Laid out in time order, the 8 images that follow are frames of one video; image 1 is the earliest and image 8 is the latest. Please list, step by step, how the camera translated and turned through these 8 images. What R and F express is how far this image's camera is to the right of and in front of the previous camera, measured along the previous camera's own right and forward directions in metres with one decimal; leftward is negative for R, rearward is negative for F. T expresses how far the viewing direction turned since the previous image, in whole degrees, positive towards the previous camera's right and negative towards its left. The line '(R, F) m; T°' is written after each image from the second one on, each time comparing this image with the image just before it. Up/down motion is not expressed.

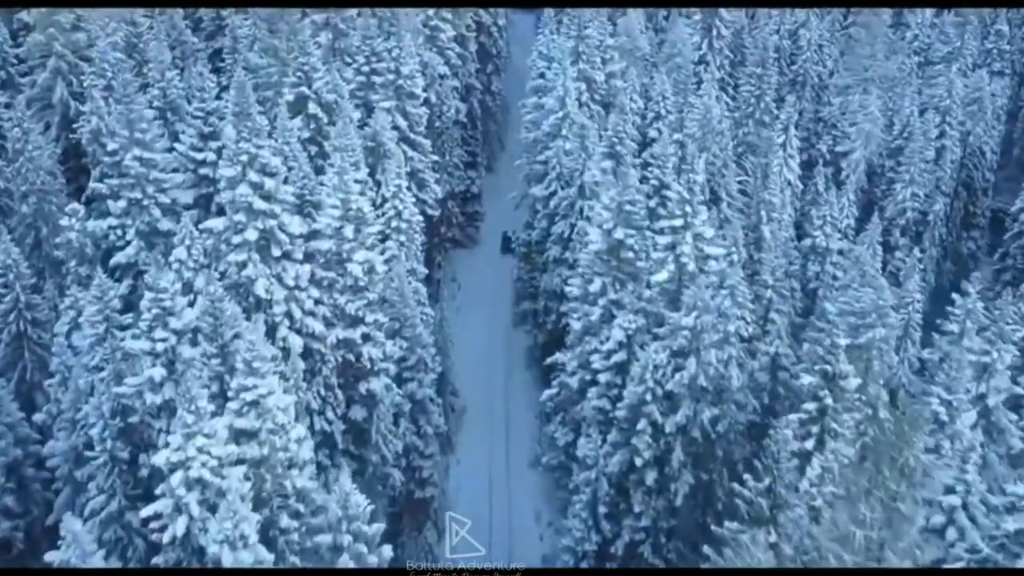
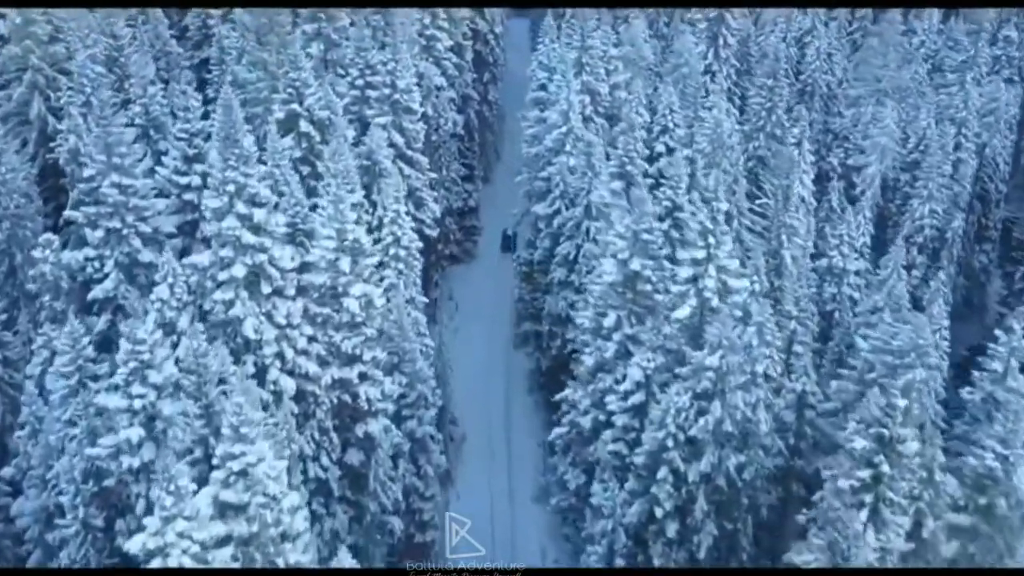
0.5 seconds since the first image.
(-0.6, +2.5) m; +1°
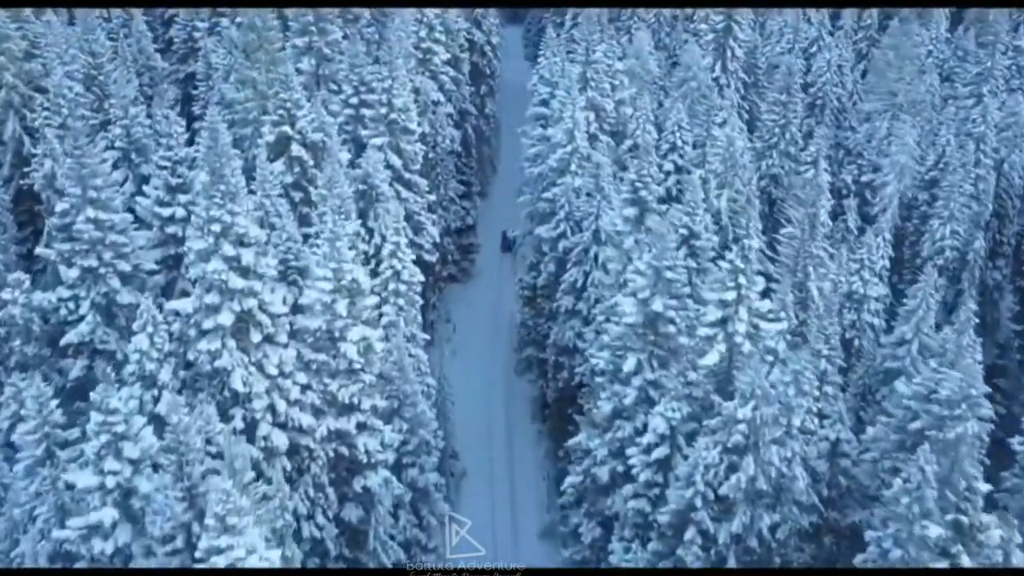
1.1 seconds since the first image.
(-0.7, +2.6) m; +1°
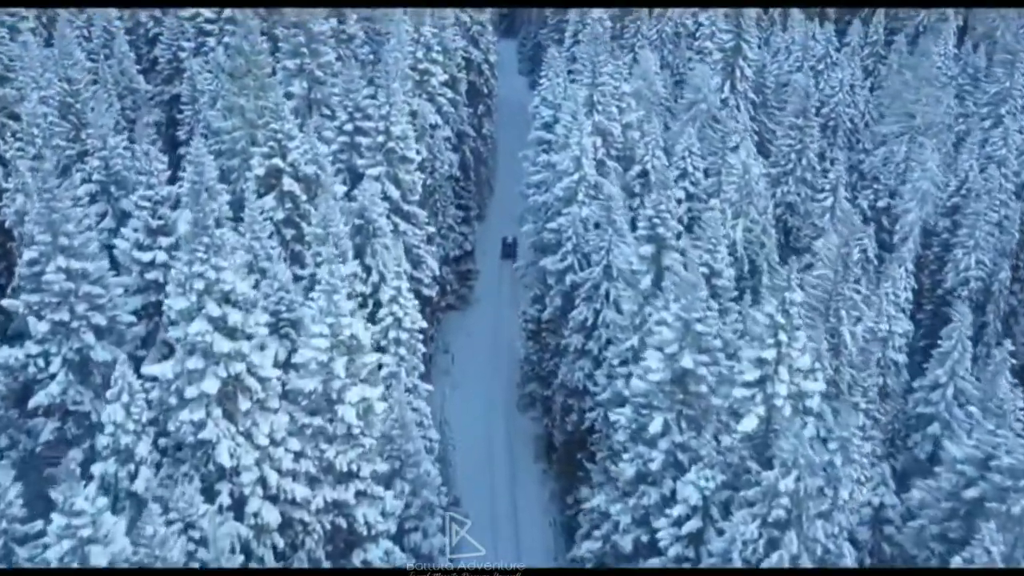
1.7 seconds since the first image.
(-0.7, +2.7) m; +1°
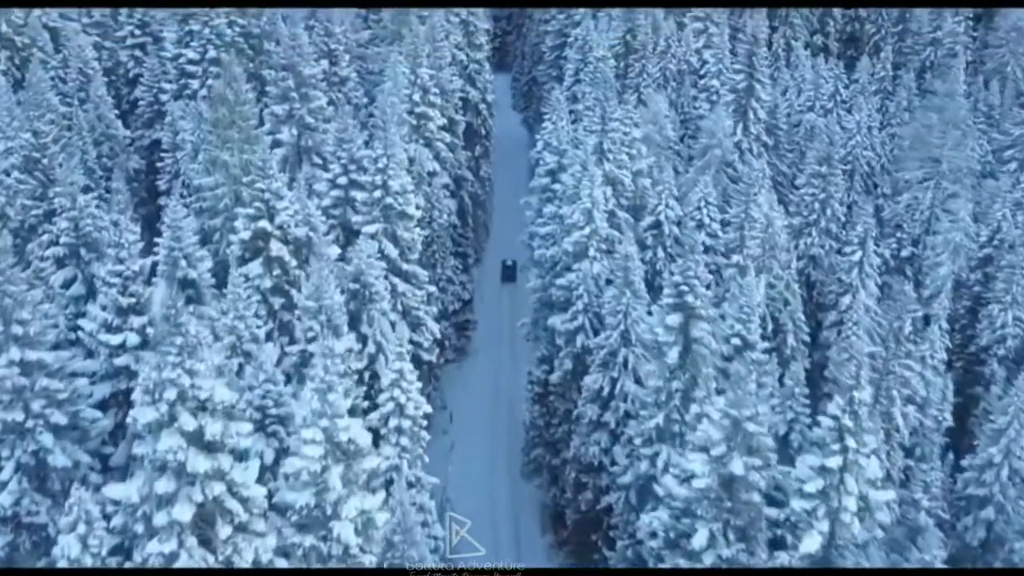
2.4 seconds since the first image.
(-0.9, +3.5) m; +1°
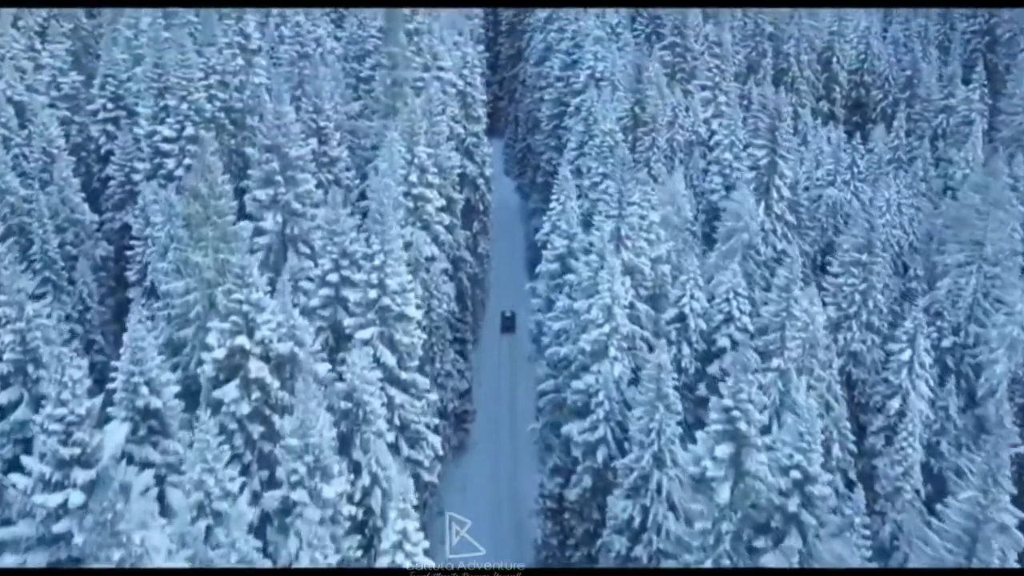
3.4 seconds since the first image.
(-1.1, +4.8) m; +1°
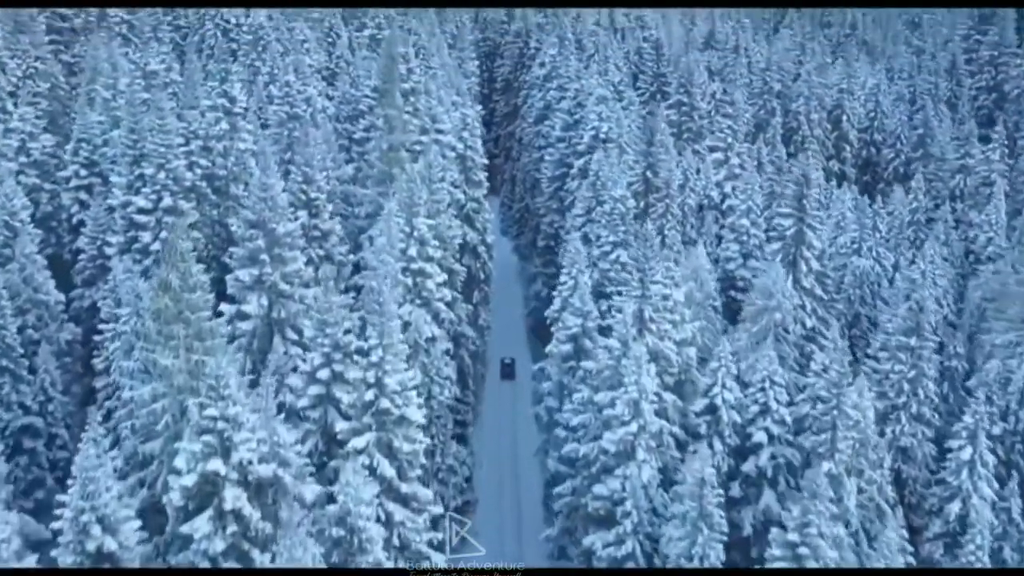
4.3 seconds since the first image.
(-0.9, +4.2) m; +1°
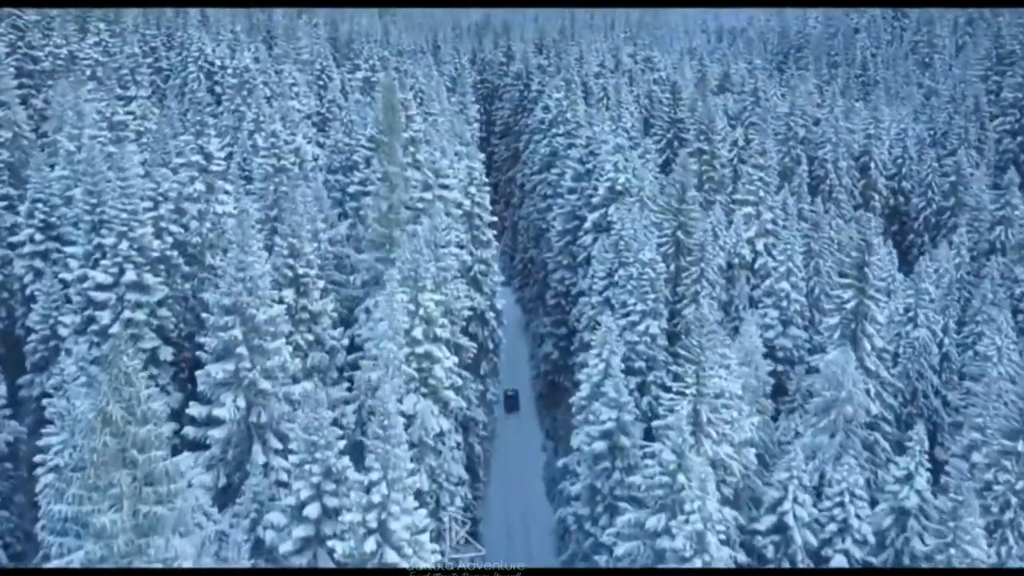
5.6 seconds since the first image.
(-1.3, +6.4) m; +1°
